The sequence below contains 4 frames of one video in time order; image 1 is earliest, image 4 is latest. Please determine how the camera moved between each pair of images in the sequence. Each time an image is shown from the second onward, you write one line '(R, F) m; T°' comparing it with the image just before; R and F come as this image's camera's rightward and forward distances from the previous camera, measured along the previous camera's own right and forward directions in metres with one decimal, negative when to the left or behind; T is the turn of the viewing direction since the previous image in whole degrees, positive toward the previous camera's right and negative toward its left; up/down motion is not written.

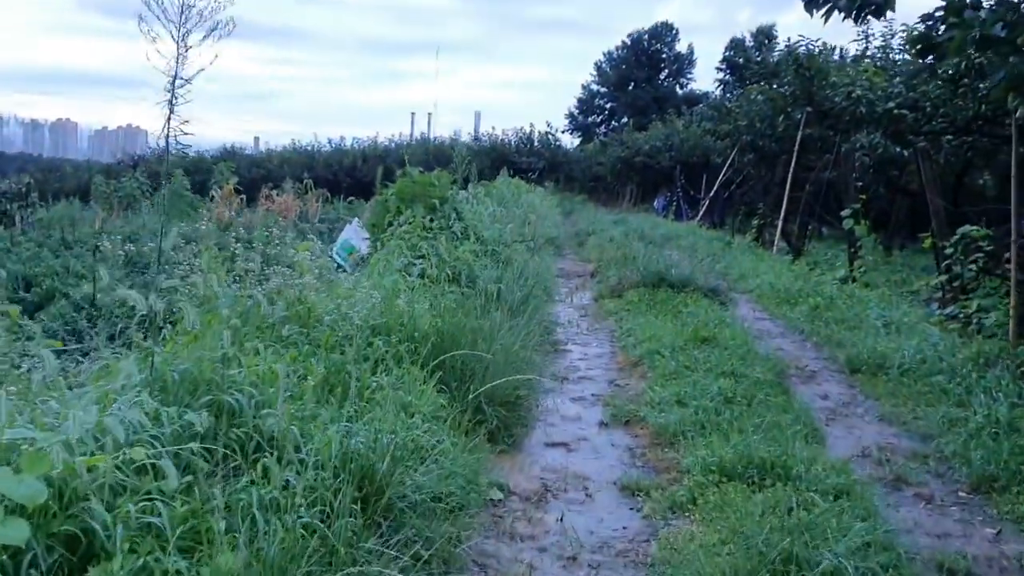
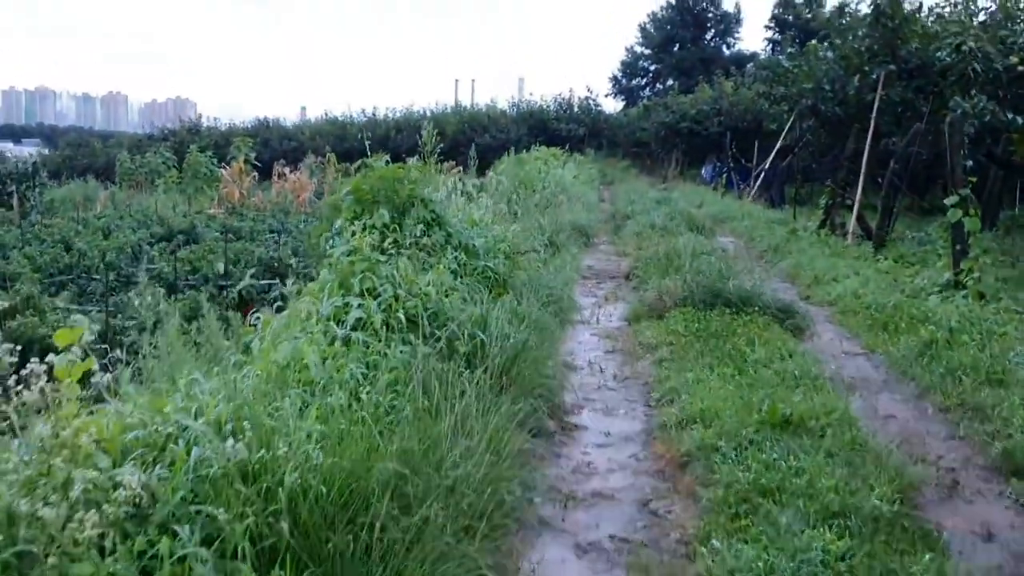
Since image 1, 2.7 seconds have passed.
(+0.2, +2.0) m; -2°
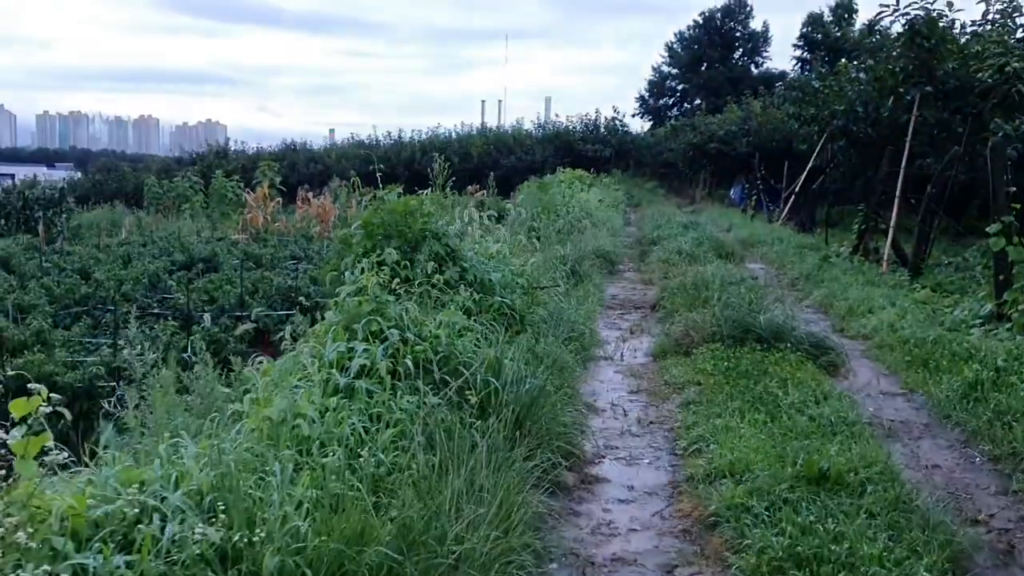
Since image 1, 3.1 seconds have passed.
(0.0, +0.3) m; -1°
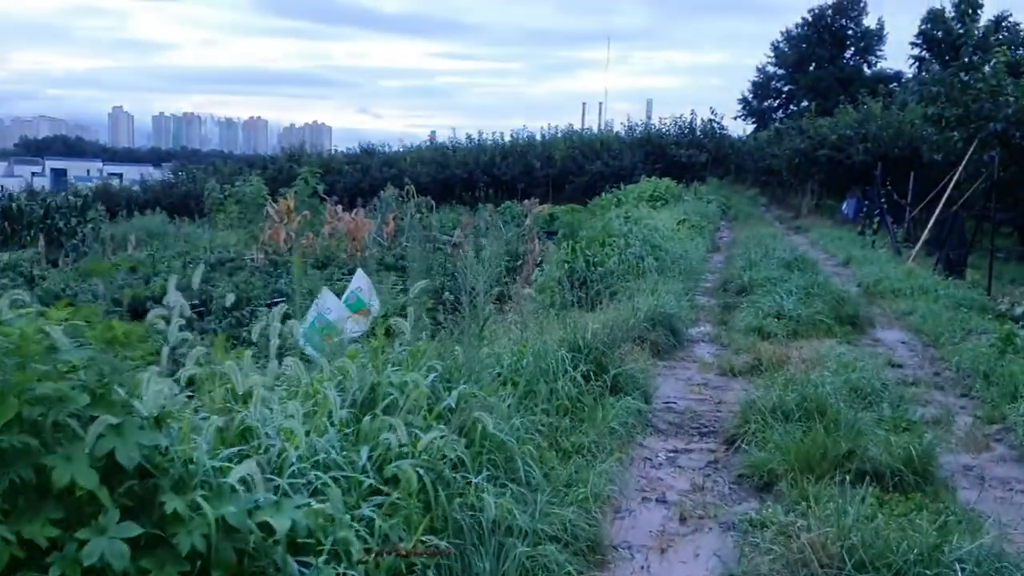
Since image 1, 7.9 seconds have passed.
(+0.5, +3.3) m; -5°
